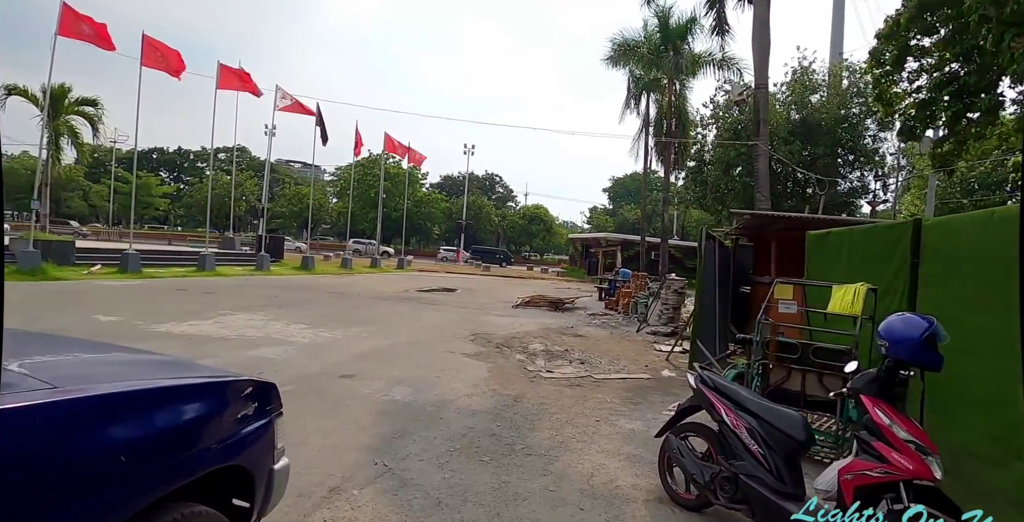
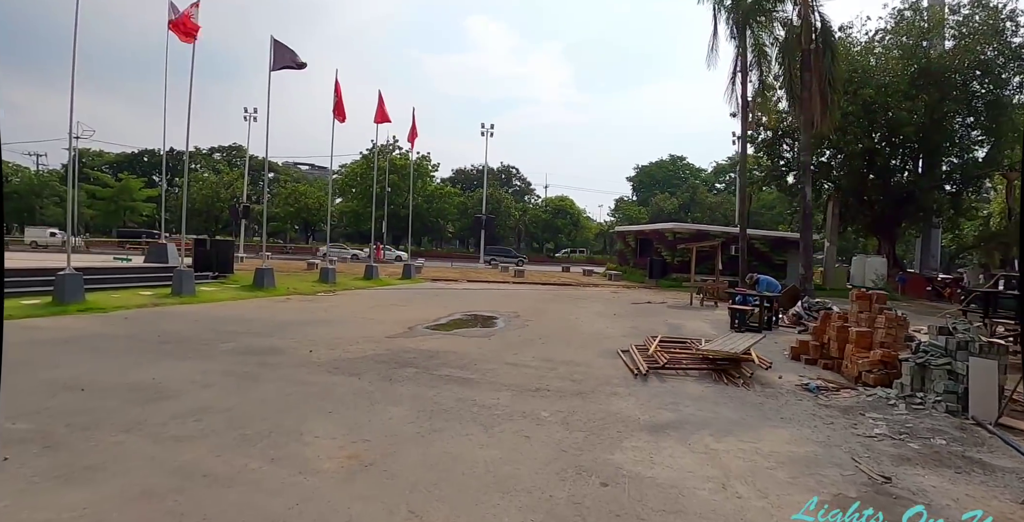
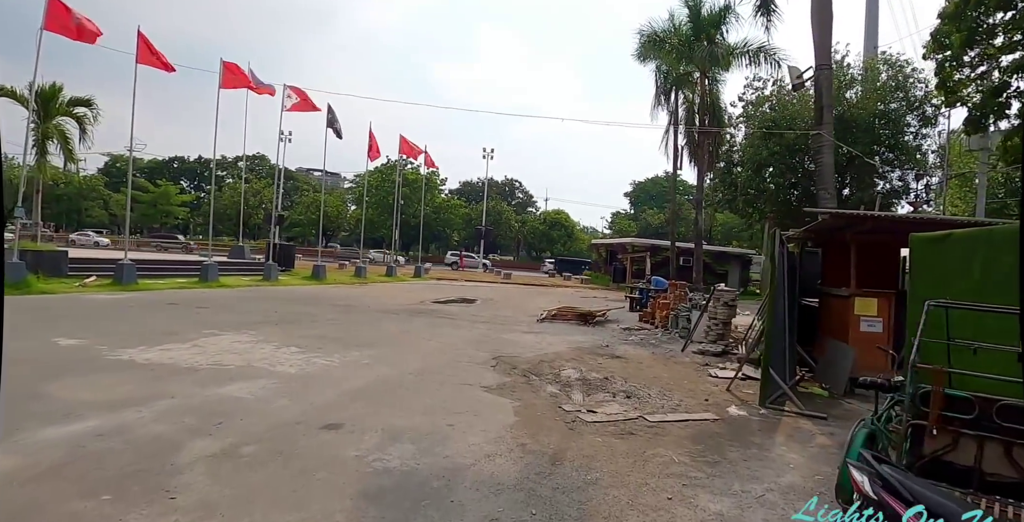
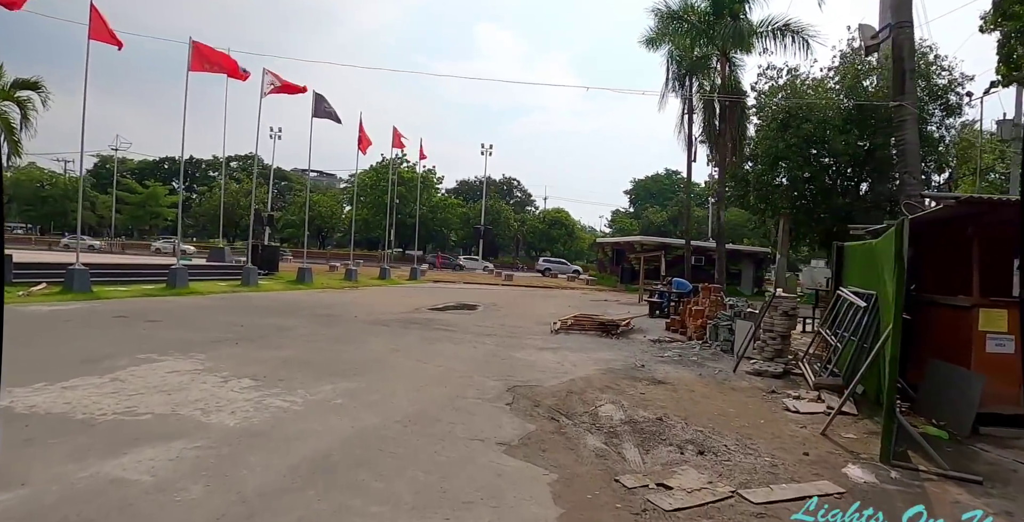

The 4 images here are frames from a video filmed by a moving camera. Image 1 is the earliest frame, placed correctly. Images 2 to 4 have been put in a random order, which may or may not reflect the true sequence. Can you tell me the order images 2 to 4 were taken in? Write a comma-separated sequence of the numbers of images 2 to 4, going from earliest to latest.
3, 4, 2
